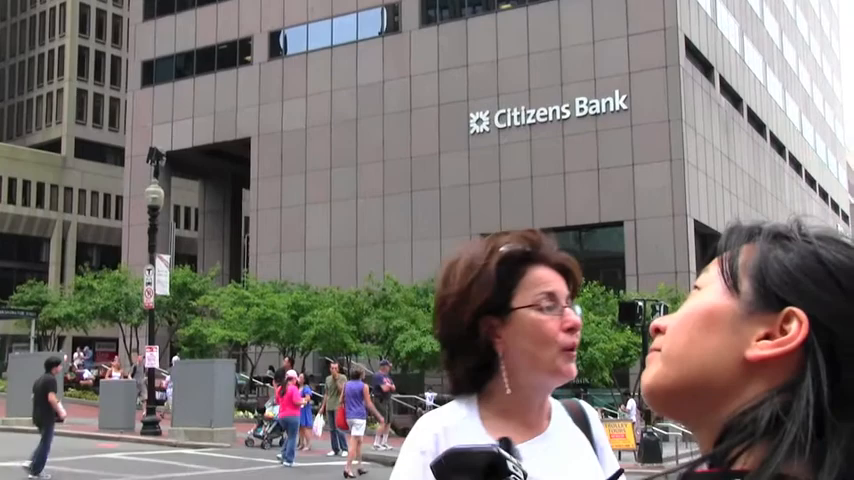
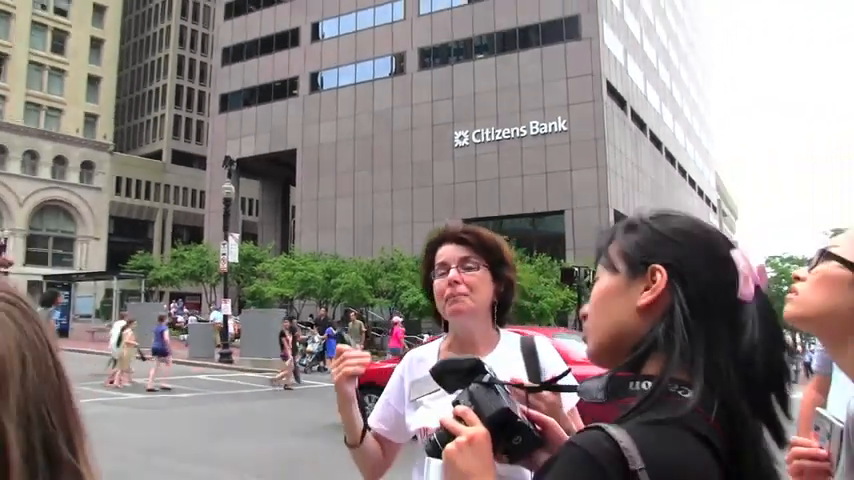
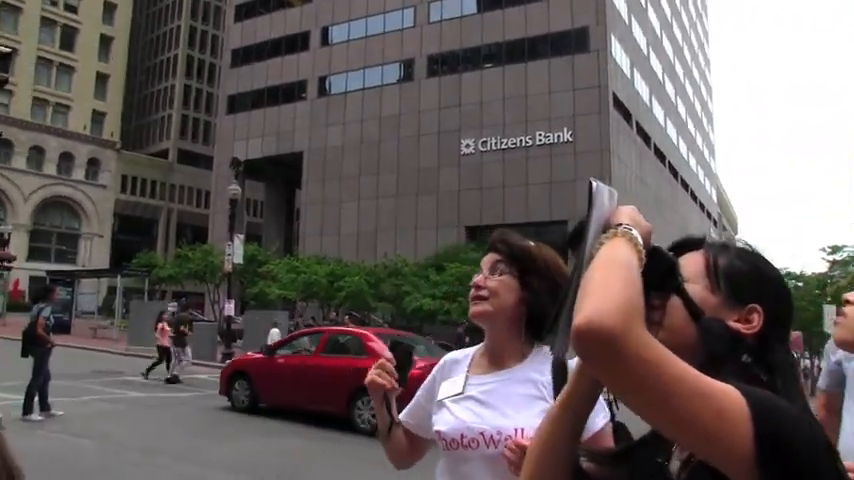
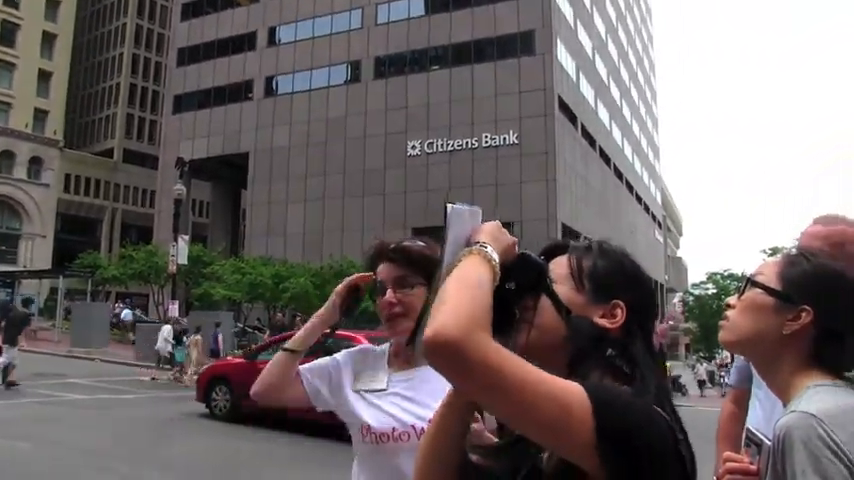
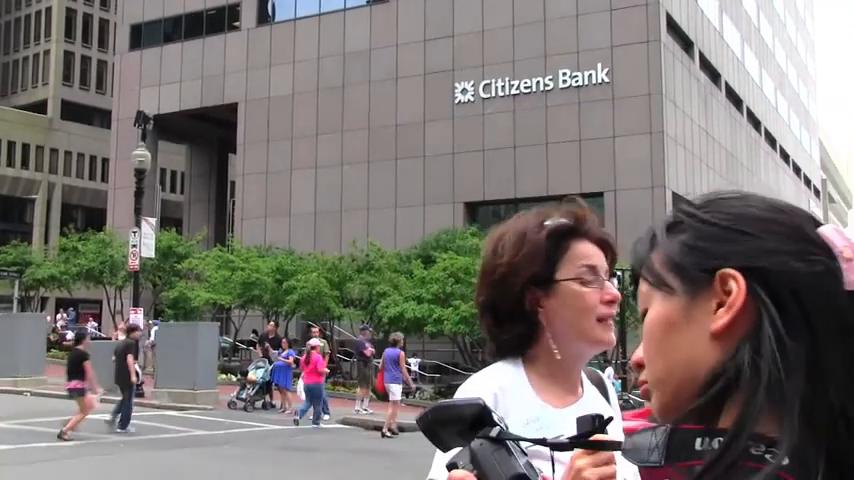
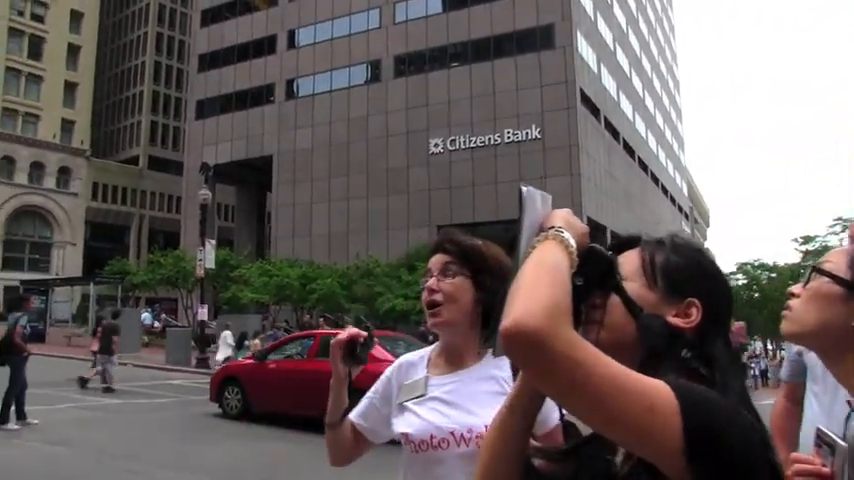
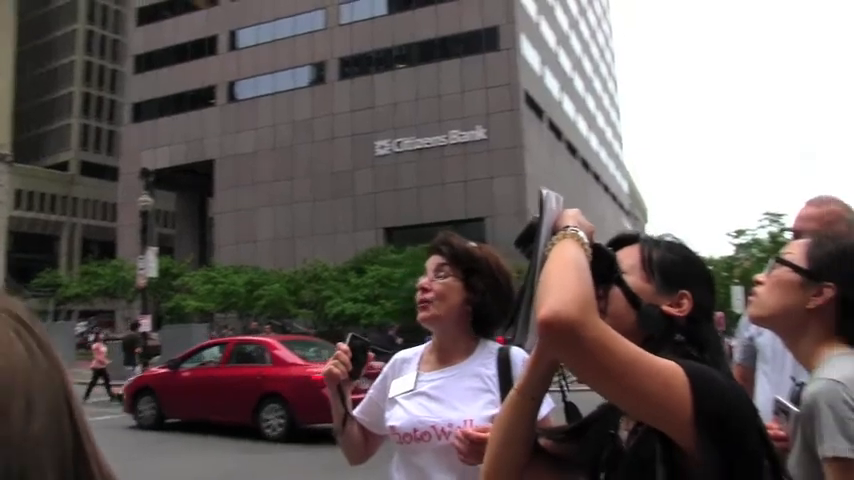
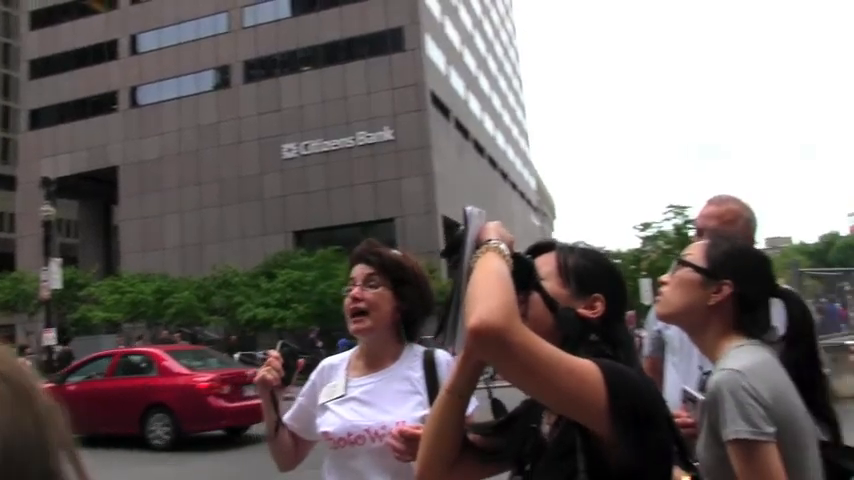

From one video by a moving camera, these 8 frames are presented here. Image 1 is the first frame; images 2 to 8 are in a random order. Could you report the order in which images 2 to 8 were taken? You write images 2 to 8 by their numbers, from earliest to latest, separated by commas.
5, 2, 4, 6, 3, 7, 8
